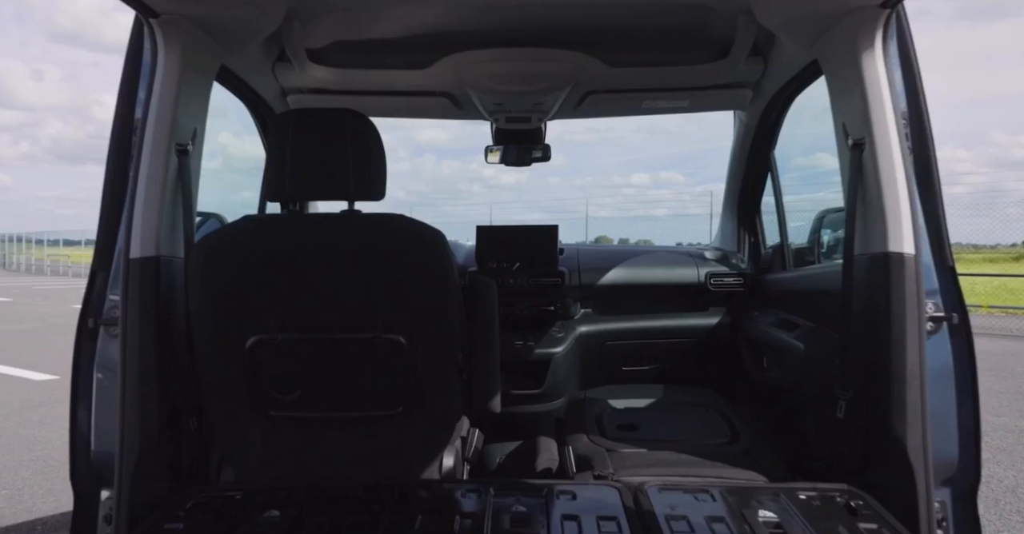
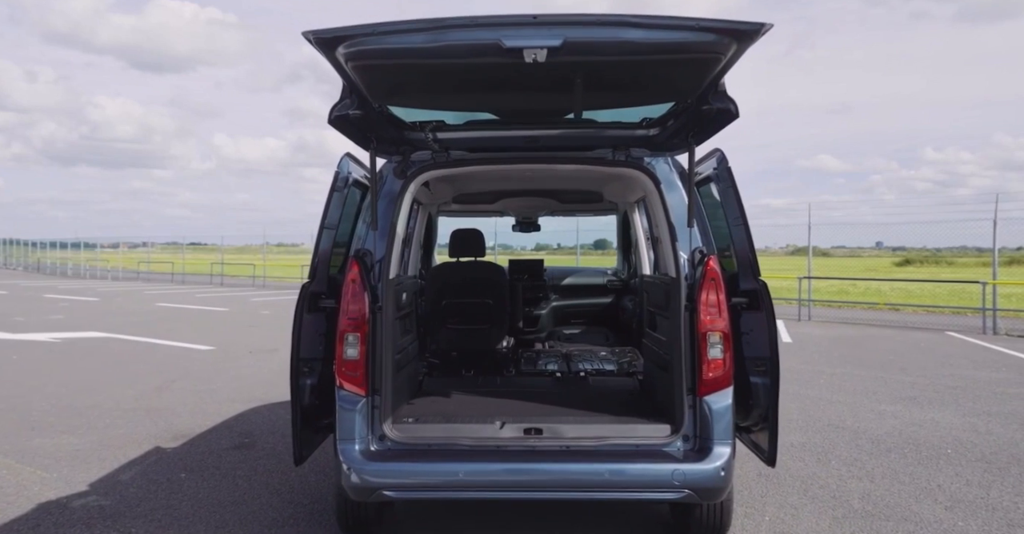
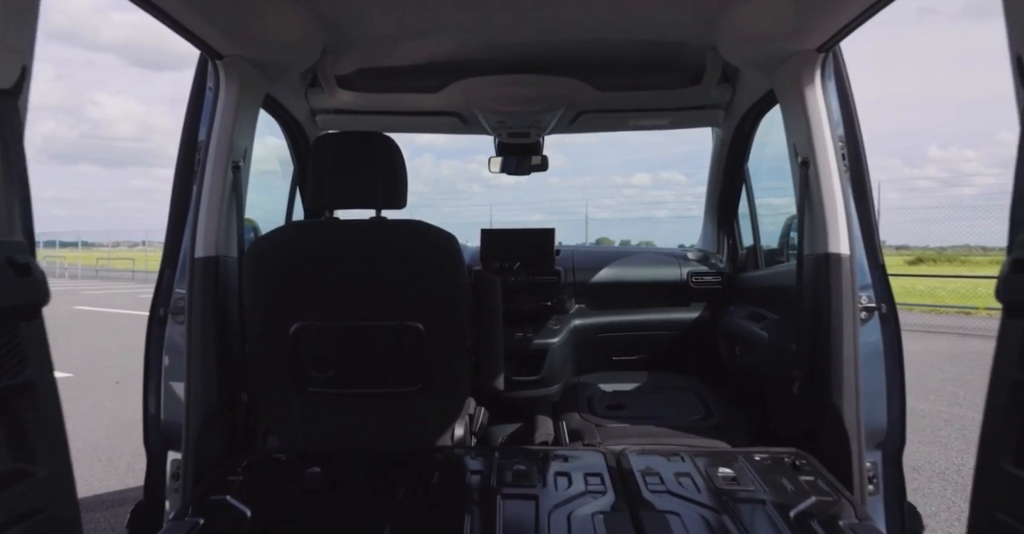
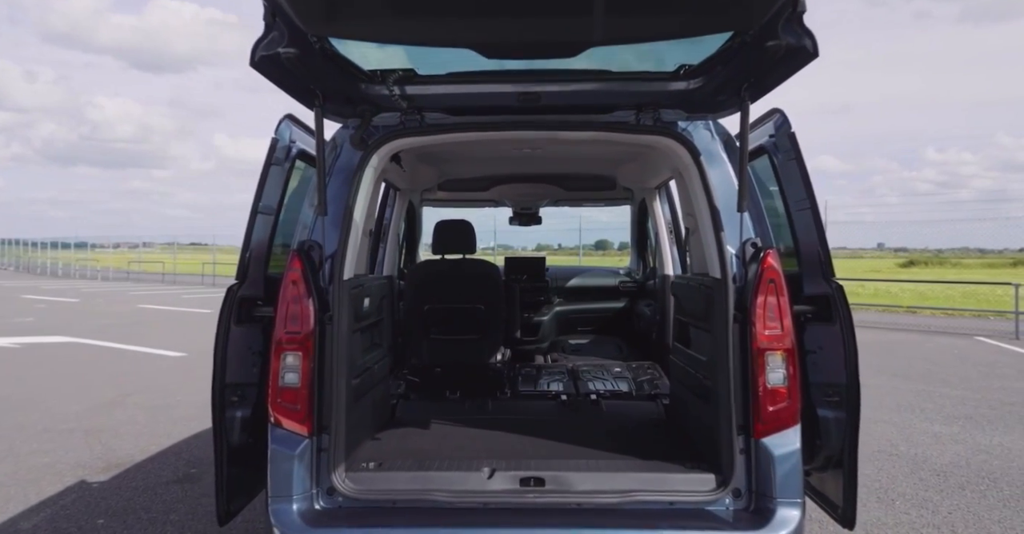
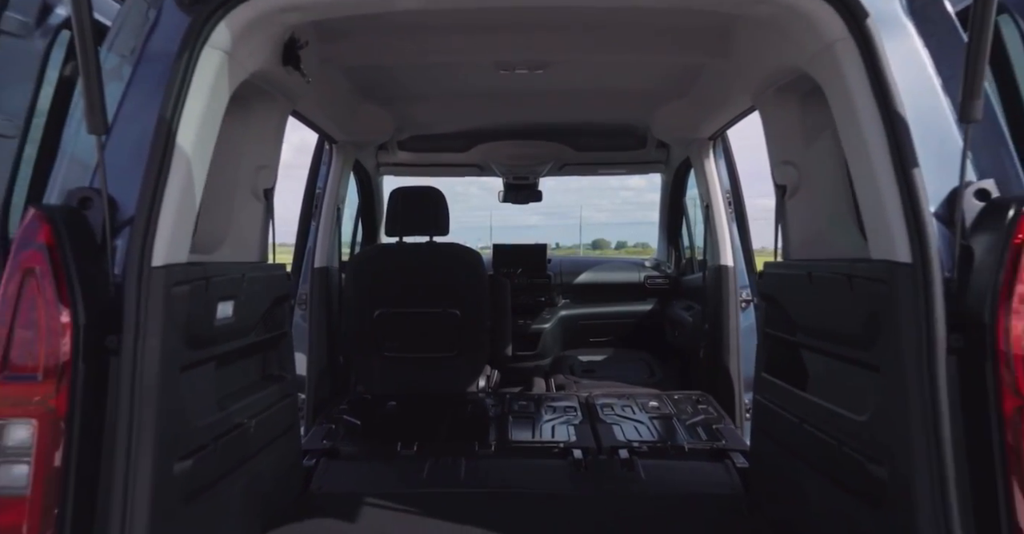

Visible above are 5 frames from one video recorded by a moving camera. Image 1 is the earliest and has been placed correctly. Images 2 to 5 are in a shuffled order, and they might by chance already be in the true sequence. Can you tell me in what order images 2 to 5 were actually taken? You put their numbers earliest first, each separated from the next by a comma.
3, 5, 4, 2
